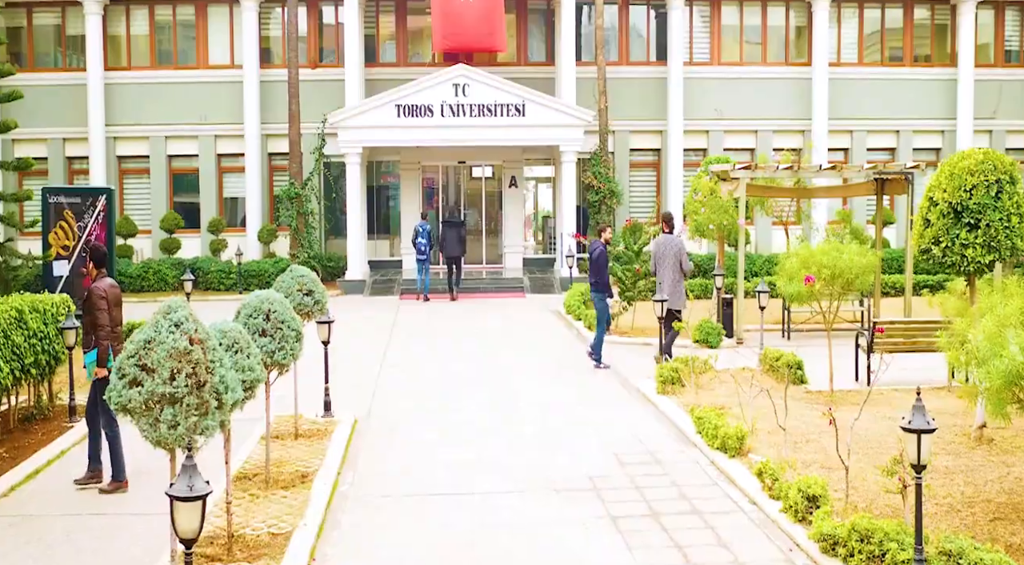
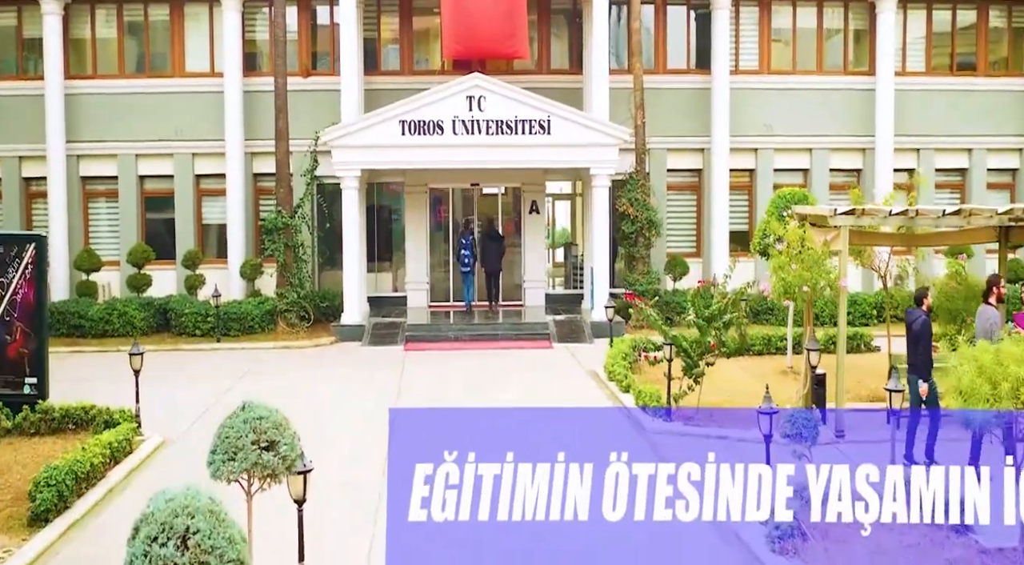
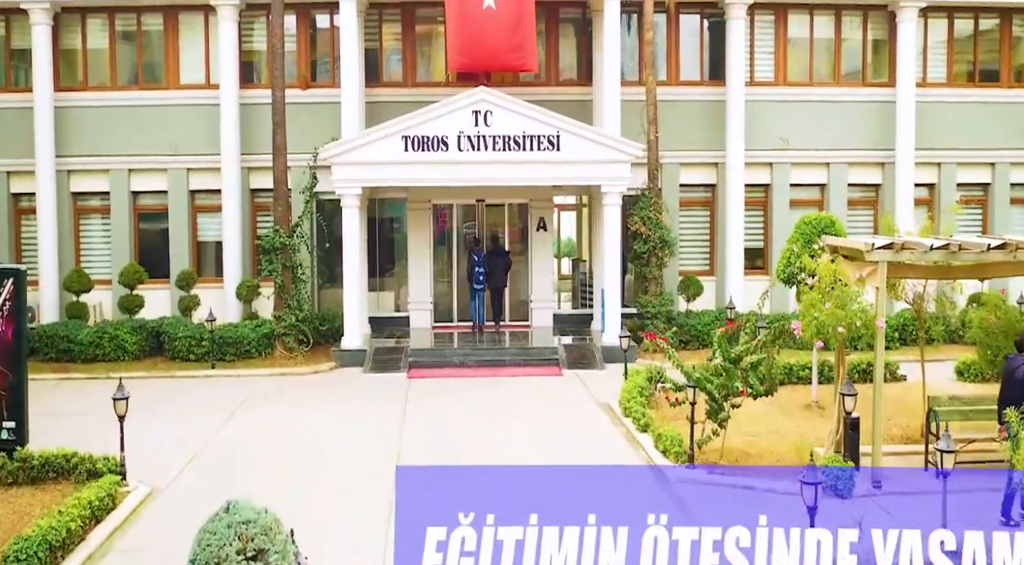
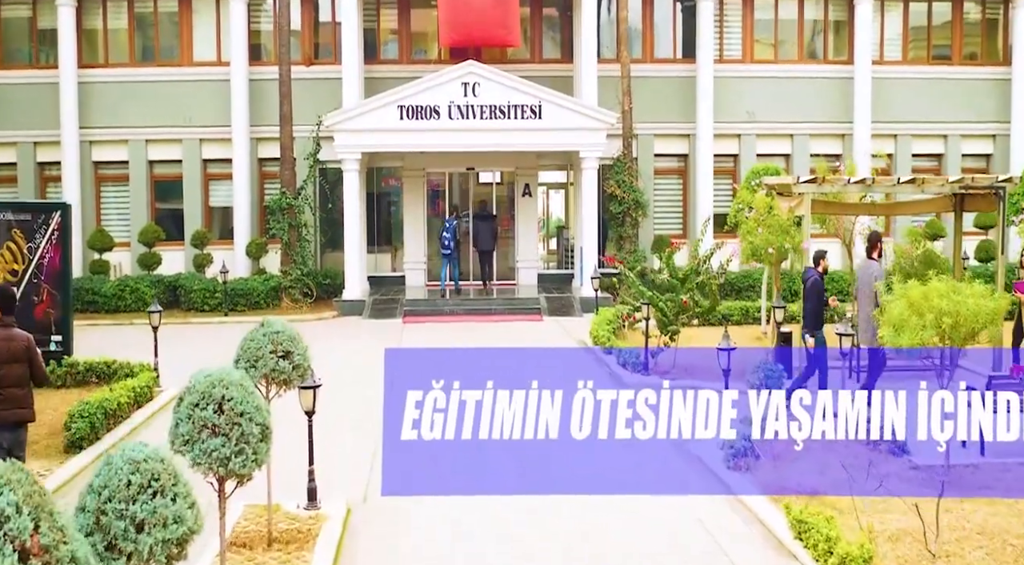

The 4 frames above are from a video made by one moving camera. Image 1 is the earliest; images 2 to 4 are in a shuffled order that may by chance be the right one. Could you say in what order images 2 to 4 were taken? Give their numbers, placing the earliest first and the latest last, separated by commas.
4, 2, 3
